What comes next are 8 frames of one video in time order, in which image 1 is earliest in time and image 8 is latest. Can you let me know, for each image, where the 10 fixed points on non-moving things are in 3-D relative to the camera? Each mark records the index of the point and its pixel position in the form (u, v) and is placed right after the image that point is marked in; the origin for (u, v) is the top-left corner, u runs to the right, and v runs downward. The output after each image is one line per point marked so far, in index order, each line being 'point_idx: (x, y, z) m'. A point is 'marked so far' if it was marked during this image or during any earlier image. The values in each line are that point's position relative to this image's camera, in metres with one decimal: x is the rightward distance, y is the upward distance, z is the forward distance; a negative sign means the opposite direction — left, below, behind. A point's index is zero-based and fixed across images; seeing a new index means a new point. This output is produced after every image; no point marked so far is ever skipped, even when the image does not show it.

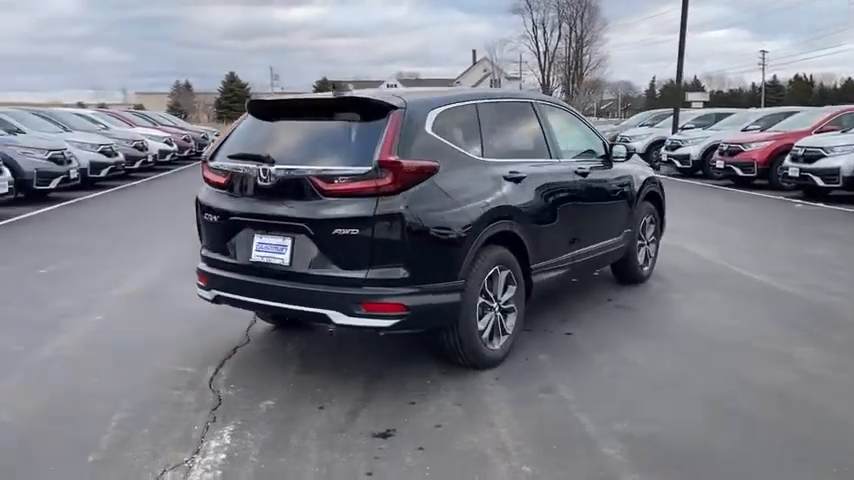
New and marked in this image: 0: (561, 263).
0: (+1.1, -0.2, +5.8) m
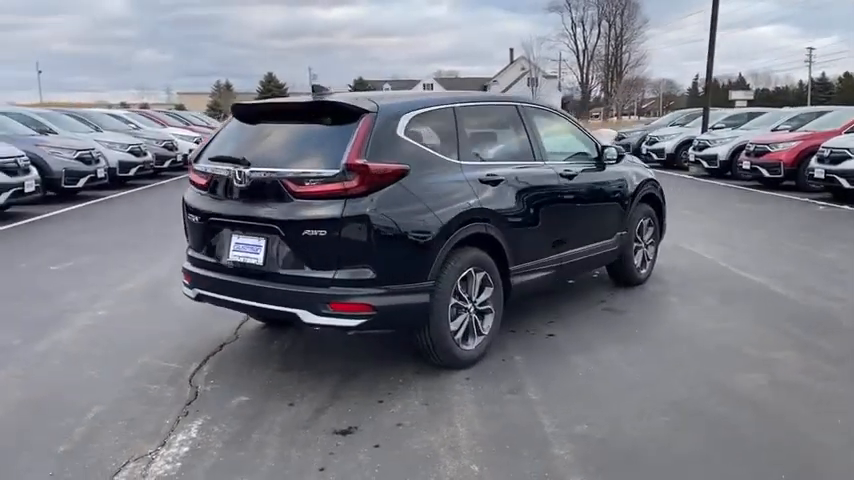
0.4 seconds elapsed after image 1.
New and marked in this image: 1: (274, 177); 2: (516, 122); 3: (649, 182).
0: (+1.0, -0.2, +5.9) m
1: (-1.0, +0.4, +4.5) m
2: (+0.7, +0.9, +5.8) m
3: (+2.3, +0.6, +7.4) m
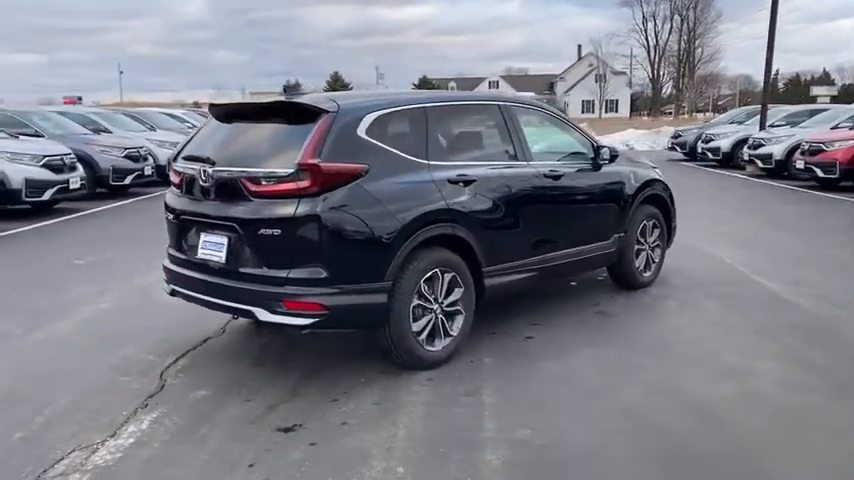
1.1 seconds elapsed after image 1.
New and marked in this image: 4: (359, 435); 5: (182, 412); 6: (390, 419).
0: (+0.8, -0.2, +5.8) m
1: (-1.2, +0.4, +4.6) m
2: (+0.6, +0.9, +5.7) m
3: (+2.3, +0.6, +7.2) m
4: (-0.4, -1.1, +4.0) m
5: (-1.5, -1.0, +4.4) m
6: (-0.2, -1.0, +4.2) m
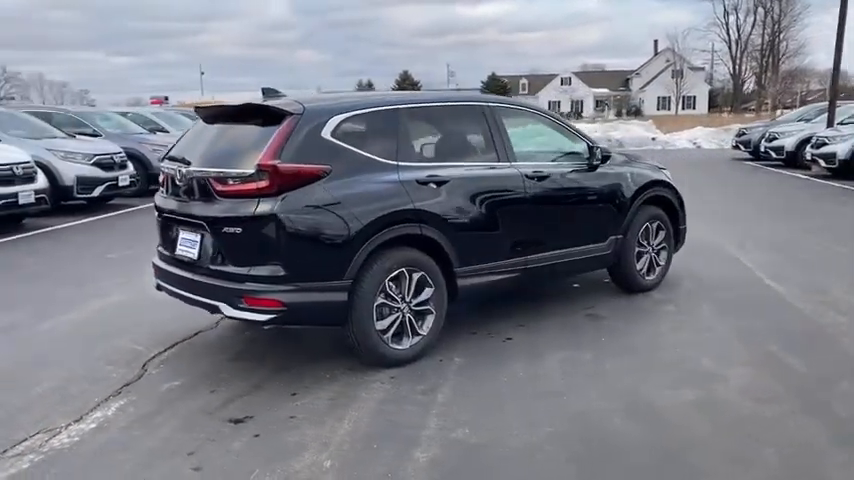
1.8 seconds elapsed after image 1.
0: (+0.6, -0.2, +5.8) m
1: (-1.5, +0.4, +4.8) m
2: (+0.4, +0.9, +5.7) m
3: (+2.2, +0.6, +7.0) m
4: (-0.7, -1.1, +4.1) m
5: (-1.8, -1.0, +4.6) m
6: (-0.5, -1.0, +4.3) m
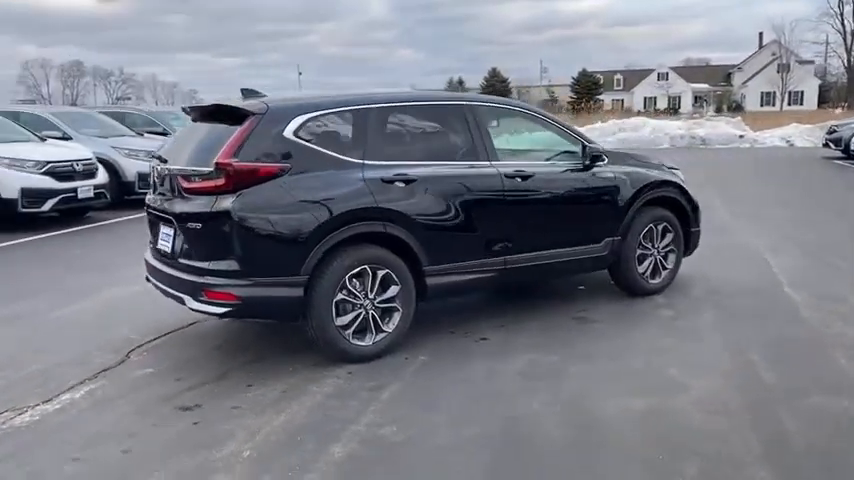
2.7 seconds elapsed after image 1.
0: (+0.5, -0.2, +5.7) m
1: (-1.8, +0.5, +5.0) m
2: (+0.3, +0.9, +5.7) m
3: (+2.2, +0.5, +6.8) m
4: (-1.1, -1.1, +4.3) m
5: (-2.1, -1.0, +4.9) m
6: (-0.9, -1.0, +4.4) m
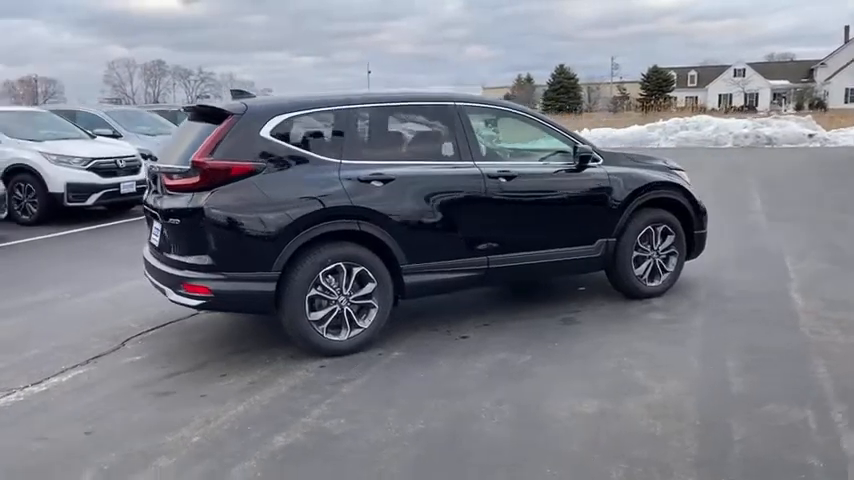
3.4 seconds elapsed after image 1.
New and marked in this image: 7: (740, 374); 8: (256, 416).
0: (+0.3, -0.2, +5.8) m
1: (-1.9, +0.5, +5.3) m
2: (+0.1, +0.9, +5.8) m
3: (+2.2, +0.5, +6.6) m
4: (-1.4, -1.0, +4.4) m
5: (-2.3, -0.9, +5.1) m
6: (-1.2, -1.0, +4.6) m
7: (+2.1, -0.9, +4.7) m
8: (-1.0, -1.0, +4.3) m
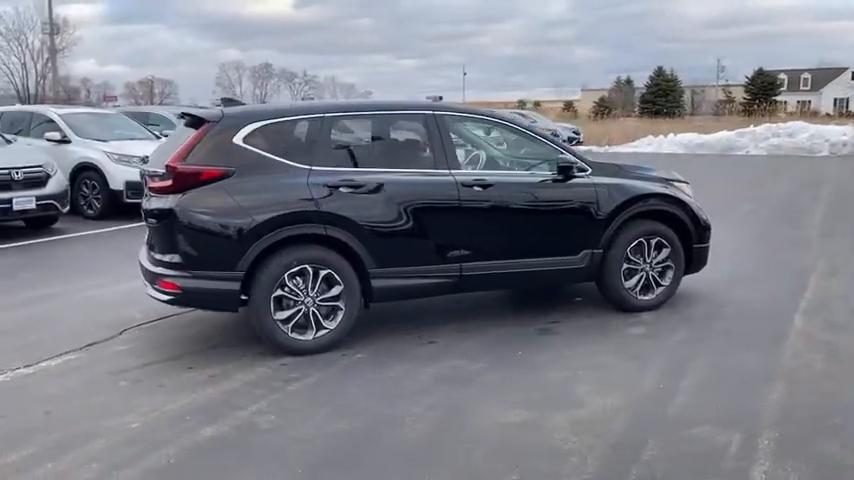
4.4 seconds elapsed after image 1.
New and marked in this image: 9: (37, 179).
0: (+0.1, -0.3, +5.9) m
1: (-2.2, +0.5, +5.7) m
2: (0.0, +0.9, +5.9) m
3: (+2.1, +0.4, +6.5) m
4: (-1.8, -1.0, +4.8) m
5: (-2.6, -0.9, +5.6) m
6: (-1.5, -1.0, +4.9) m
7: (+1.7, -1.0, +4.6) m
8: (-1.4, -1.1, +4.5) m
9: (-5.9, +0.9, +10.9) m
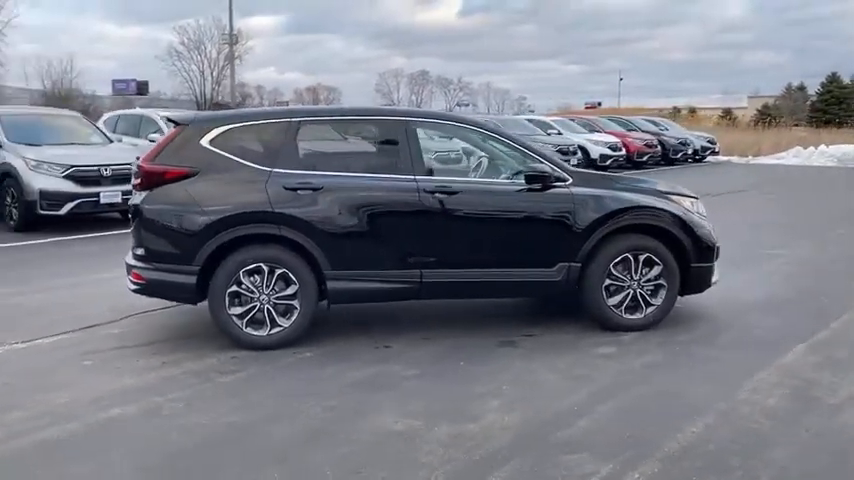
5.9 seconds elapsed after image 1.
0: (-0.2, -0.3, +5.9) m
1: (-2.5, +0.6, +6.1) m
2: (-0.3, +0.9, +5.9) m
3: (+1.9, +0.3, +6.1) m
4: (-2.3, -1.0, +5.2) m
5: (-3.0, -0.8, +6.1) m
6: (-2.1, -1.0, +5.2) m
7: (+1.0, -1.1, +4.3) m
8: (-2.0, -1.0, +4.9) m
9: (-5.0, +1.1, +12.0) m
